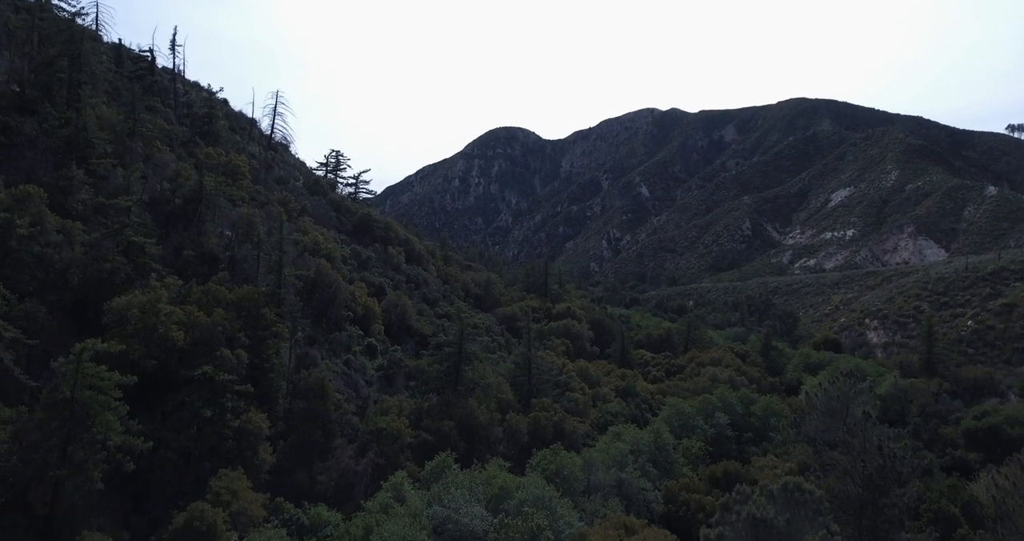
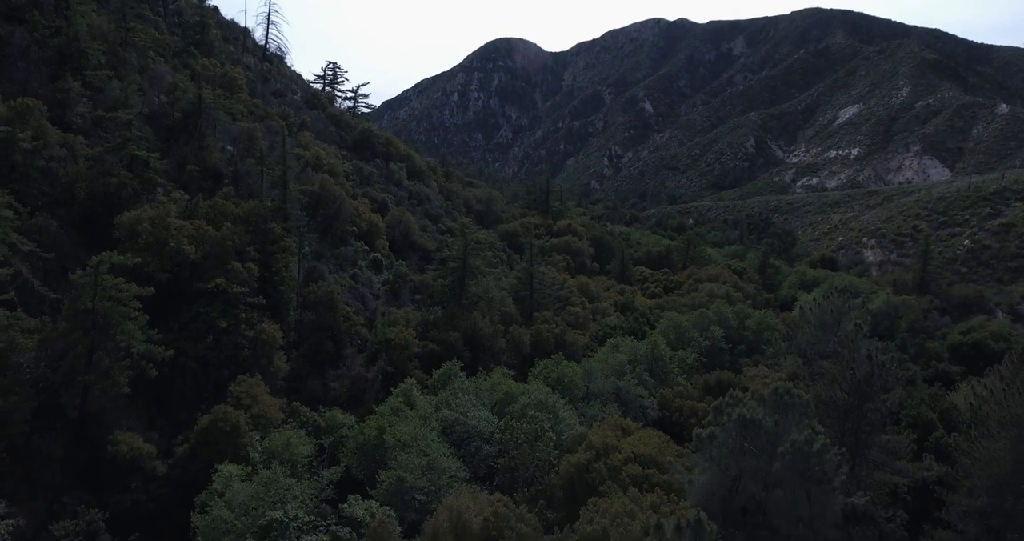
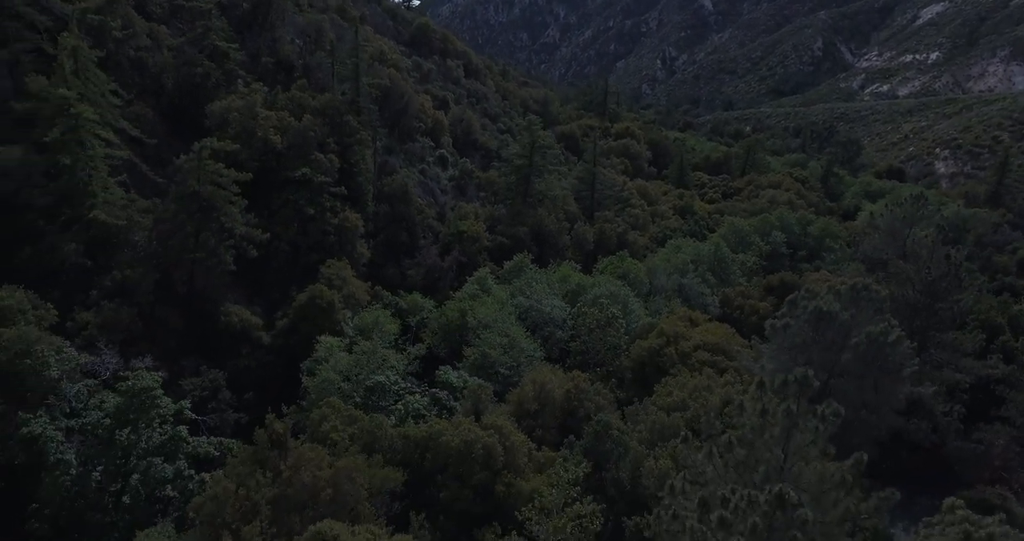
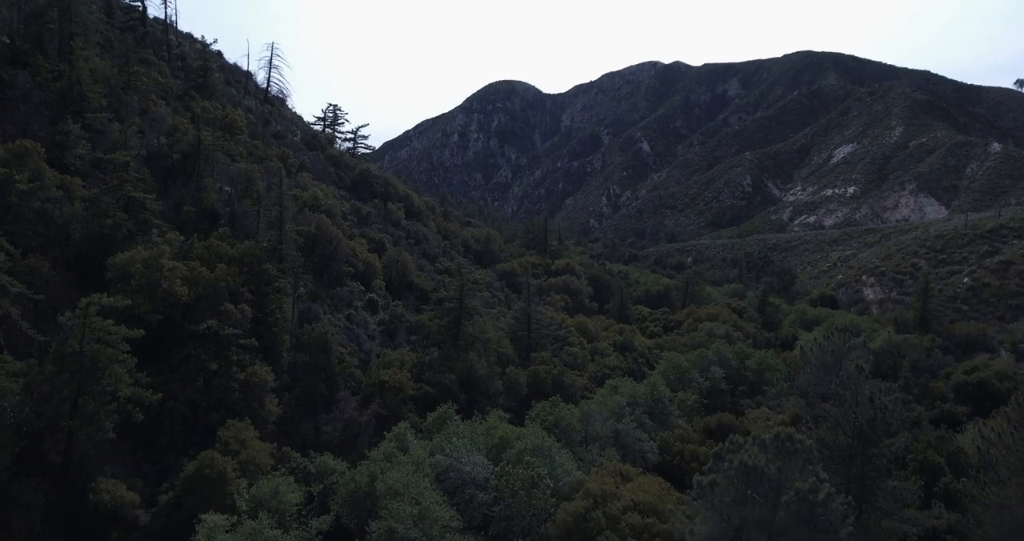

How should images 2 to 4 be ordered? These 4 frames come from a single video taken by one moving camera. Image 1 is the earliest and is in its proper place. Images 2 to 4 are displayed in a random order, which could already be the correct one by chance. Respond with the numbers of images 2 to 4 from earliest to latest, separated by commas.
4, 2, 3
